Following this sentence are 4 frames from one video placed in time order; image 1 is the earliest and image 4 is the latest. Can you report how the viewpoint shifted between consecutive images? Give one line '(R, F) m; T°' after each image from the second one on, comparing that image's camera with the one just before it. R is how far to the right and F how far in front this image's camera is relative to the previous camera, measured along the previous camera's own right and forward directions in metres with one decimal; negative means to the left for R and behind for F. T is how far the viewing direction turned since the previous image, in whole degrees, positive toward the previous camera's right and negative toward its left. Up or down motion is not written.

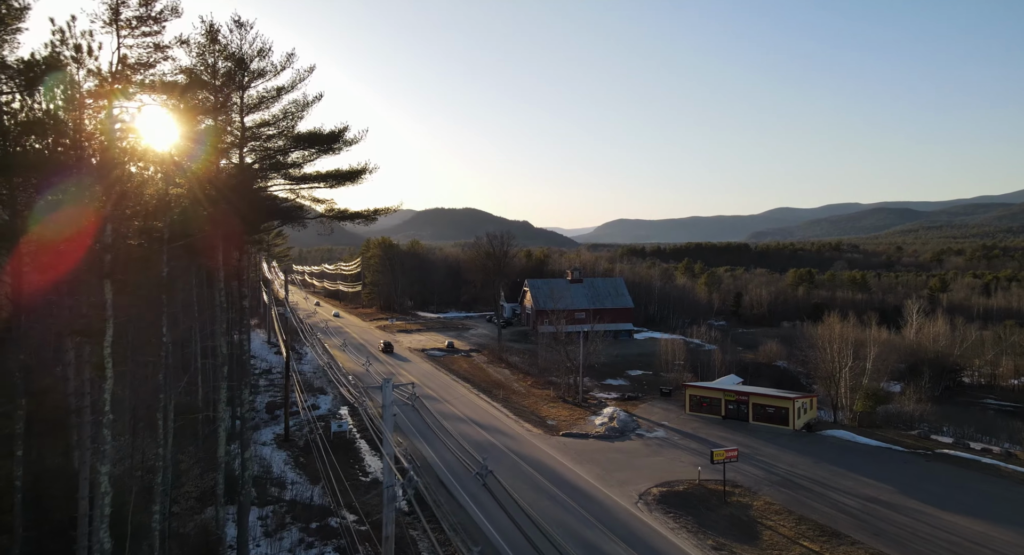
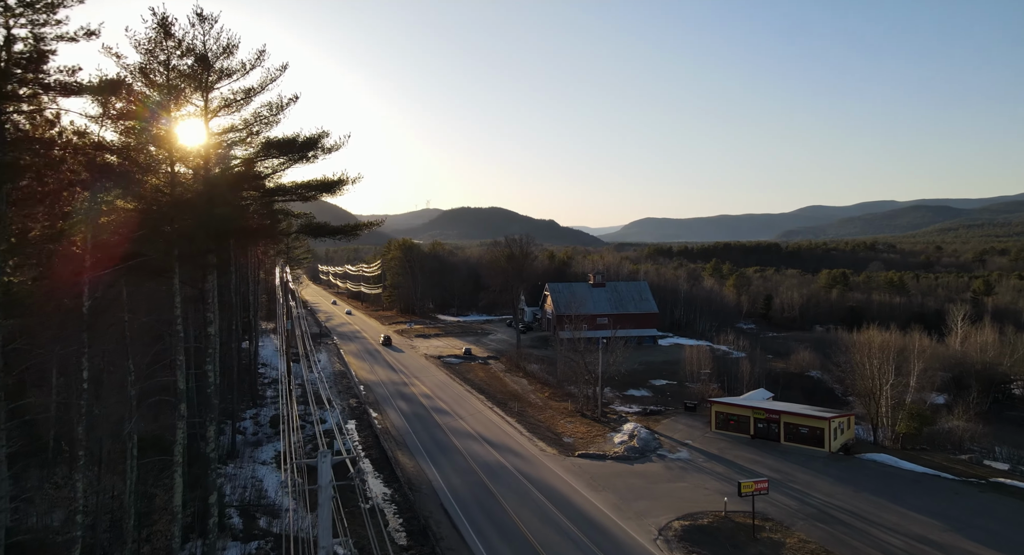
(+0.6, +1.8) m; -2°
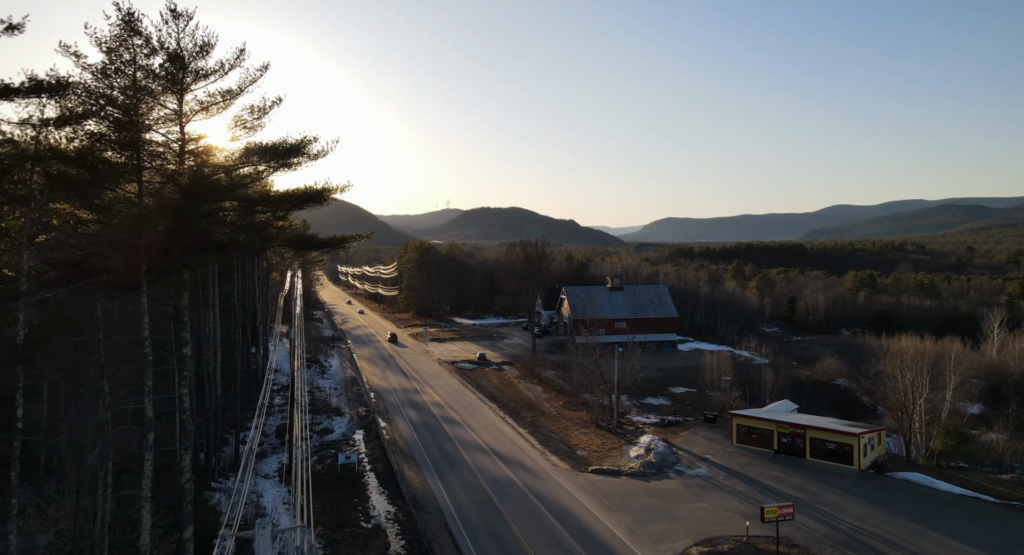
(+0.4, +1.1) m; -2°
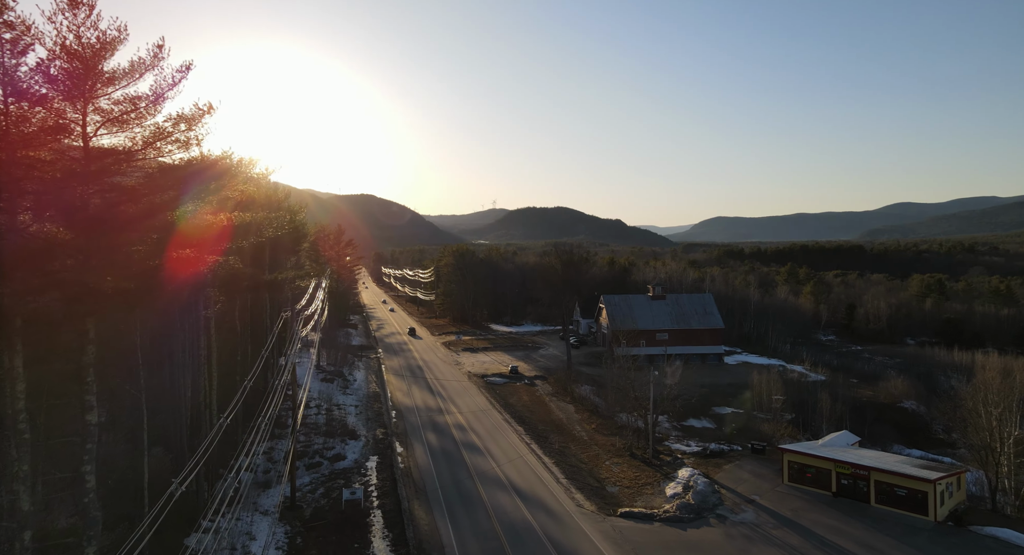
(+1.1, +2.7) m; -4°
